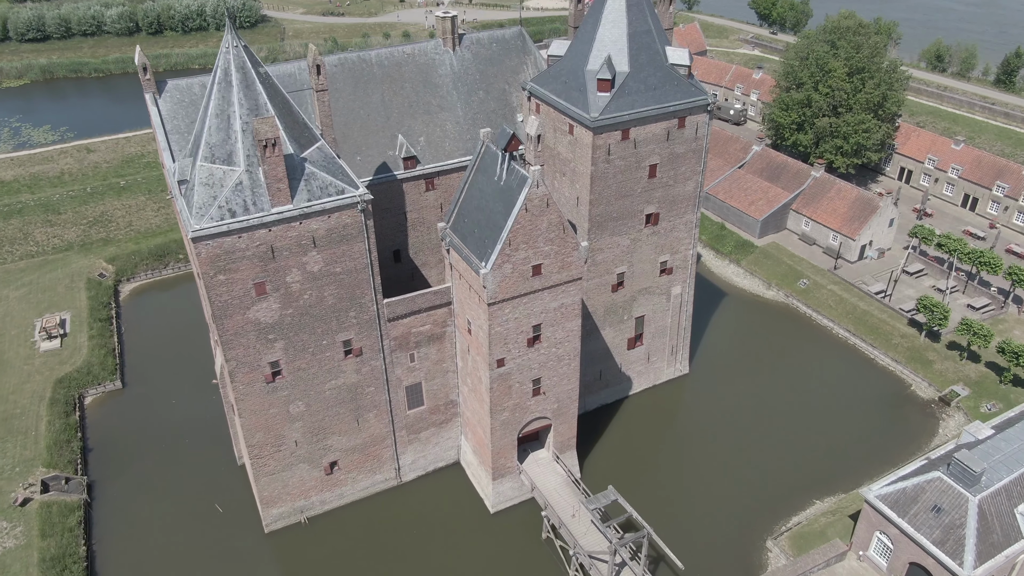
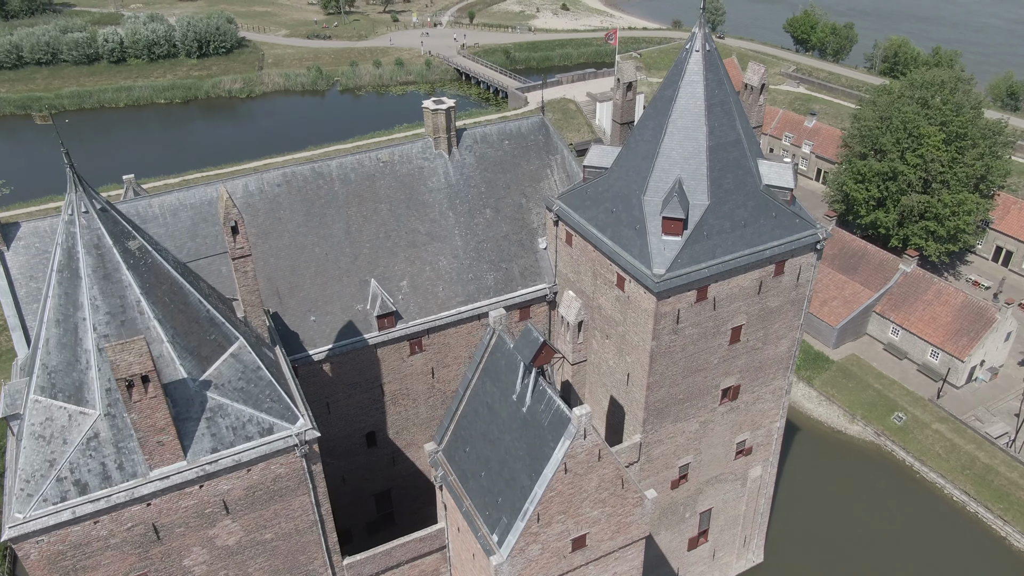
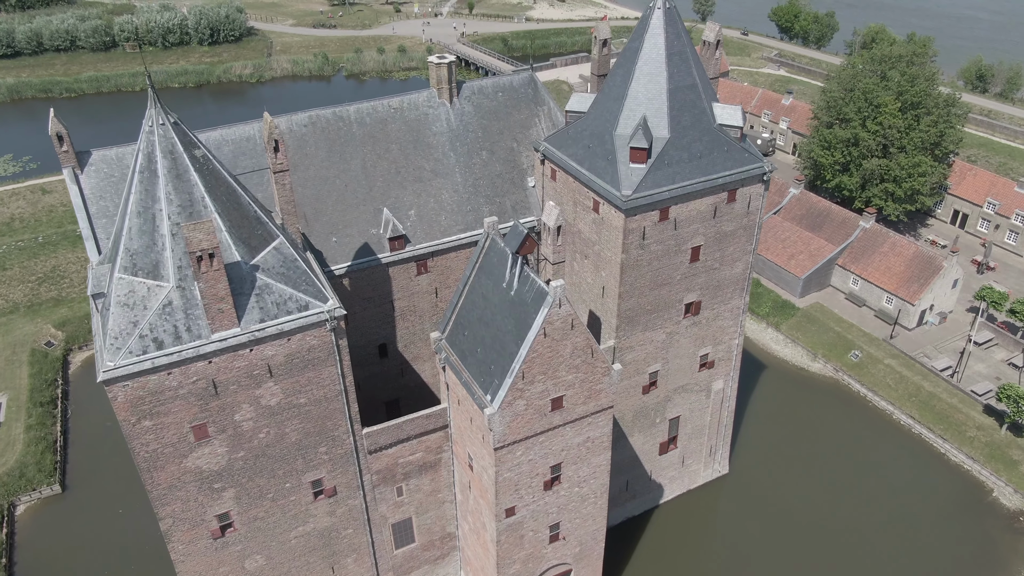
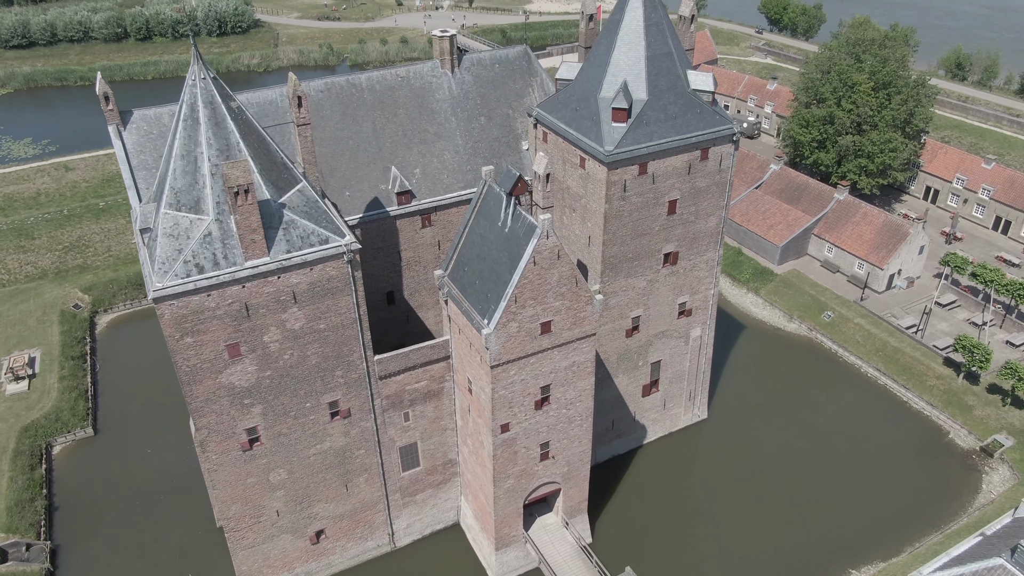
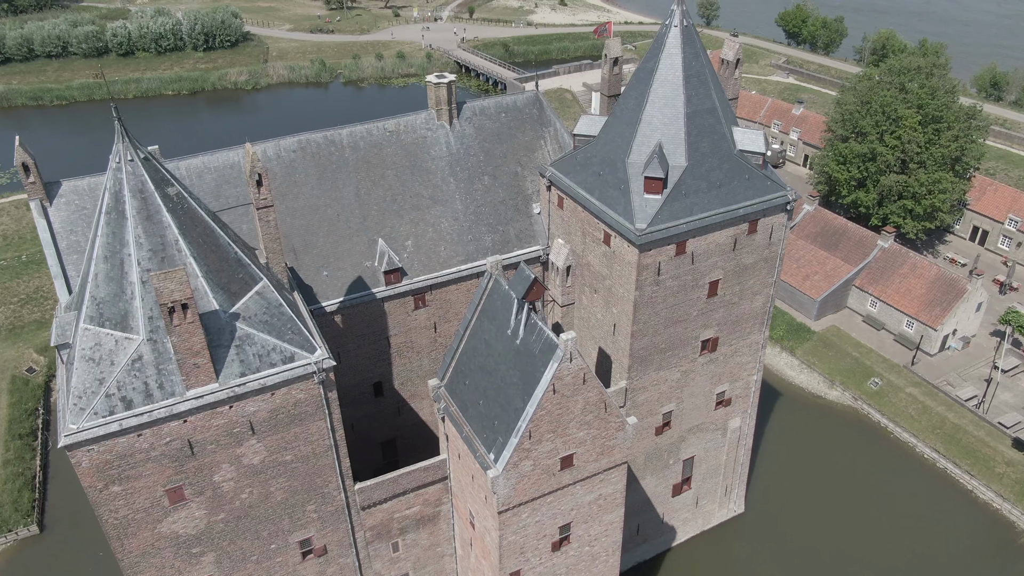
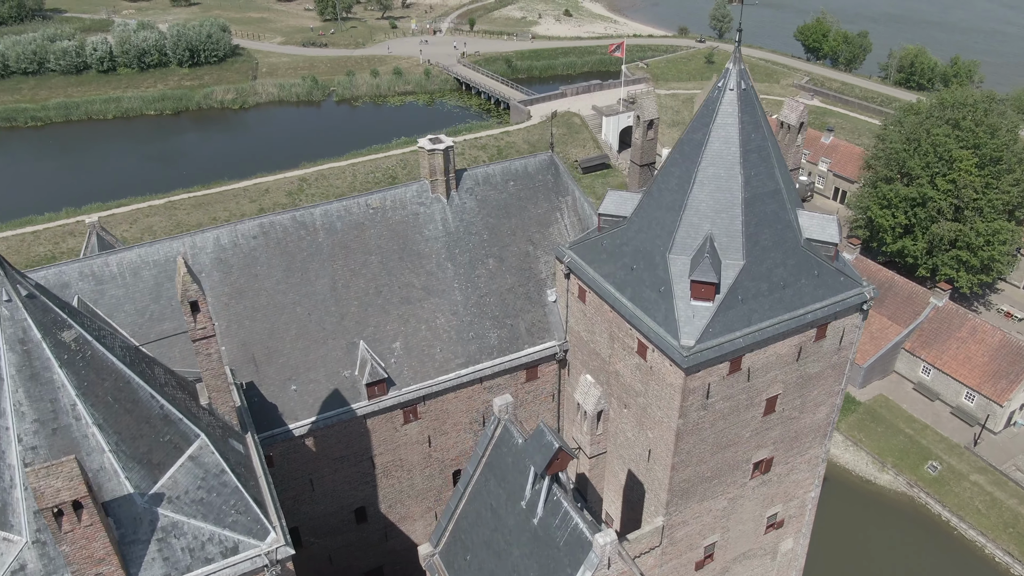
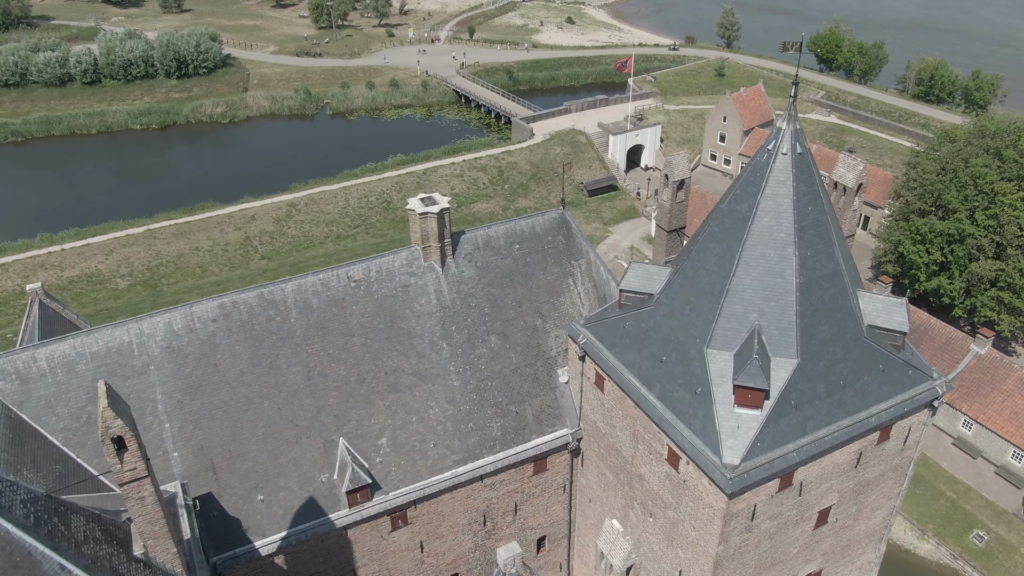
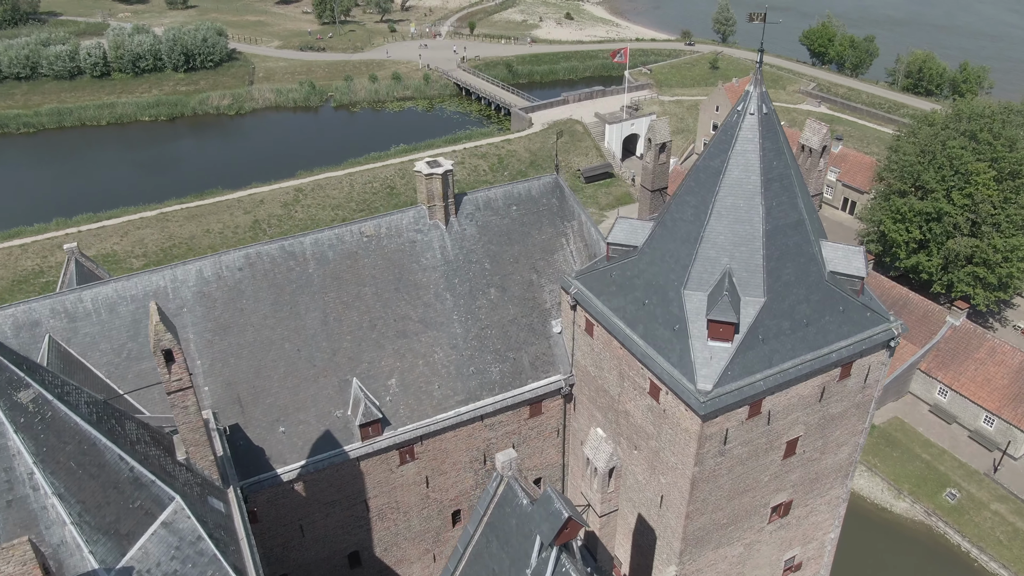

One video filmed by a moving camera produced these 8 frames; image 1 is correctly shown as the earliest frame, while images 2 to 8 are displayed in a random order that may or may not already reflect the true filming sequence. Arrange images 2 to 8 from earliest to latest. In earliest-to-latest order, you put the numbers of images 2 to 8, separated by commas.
4, 3, 5, 2, 6, 8, 7
